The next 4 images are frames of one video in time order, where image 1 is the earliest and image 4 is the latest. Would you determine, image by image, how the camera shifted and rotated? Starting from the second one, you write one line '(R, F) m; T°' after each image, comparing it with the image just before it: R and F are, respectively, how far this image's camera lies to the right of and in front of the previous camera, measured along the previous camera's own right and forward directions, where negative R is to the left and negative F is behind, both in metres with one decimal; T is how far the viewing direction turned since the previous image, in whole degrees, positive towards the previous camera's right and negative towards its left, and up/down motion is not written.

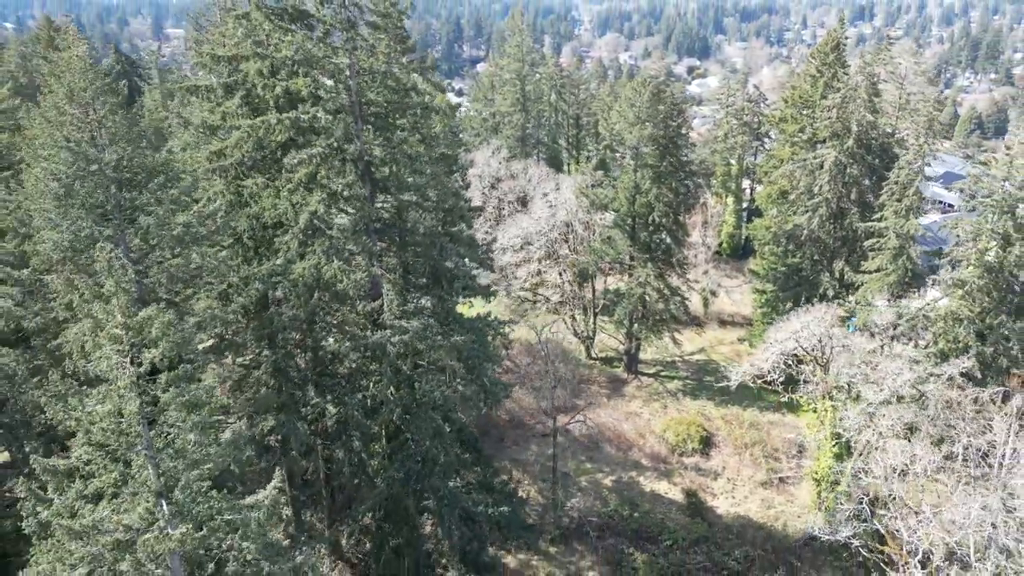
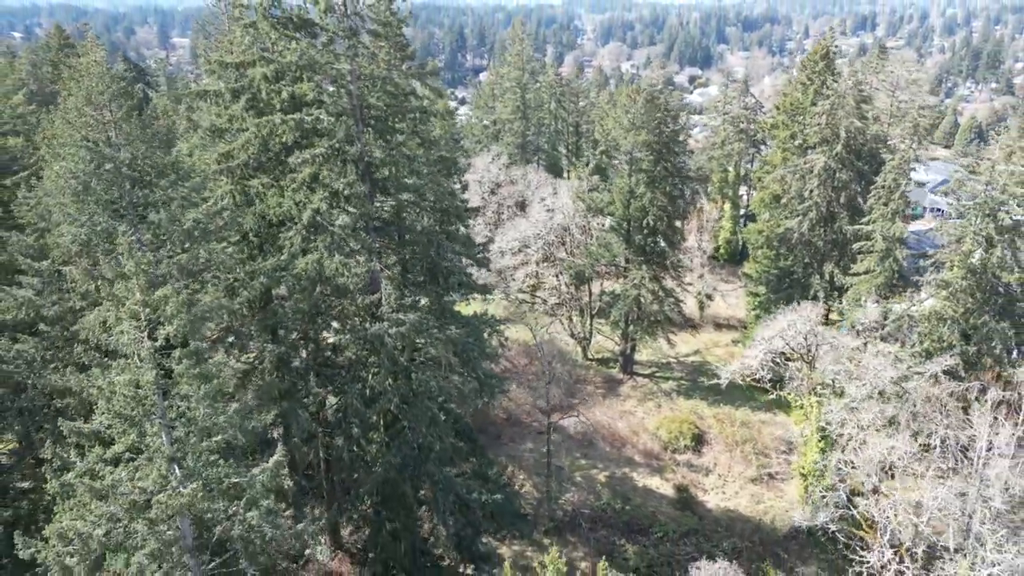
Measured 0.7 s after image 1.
(+0.2, -0.6) m; 0°
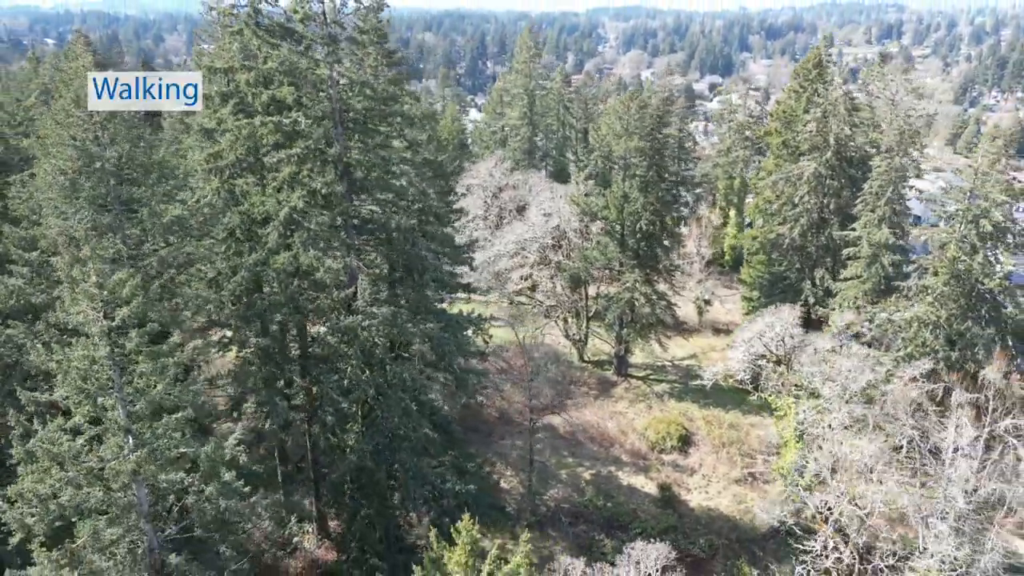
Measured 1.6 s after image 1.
(+0.9, -0.5) m; -2°
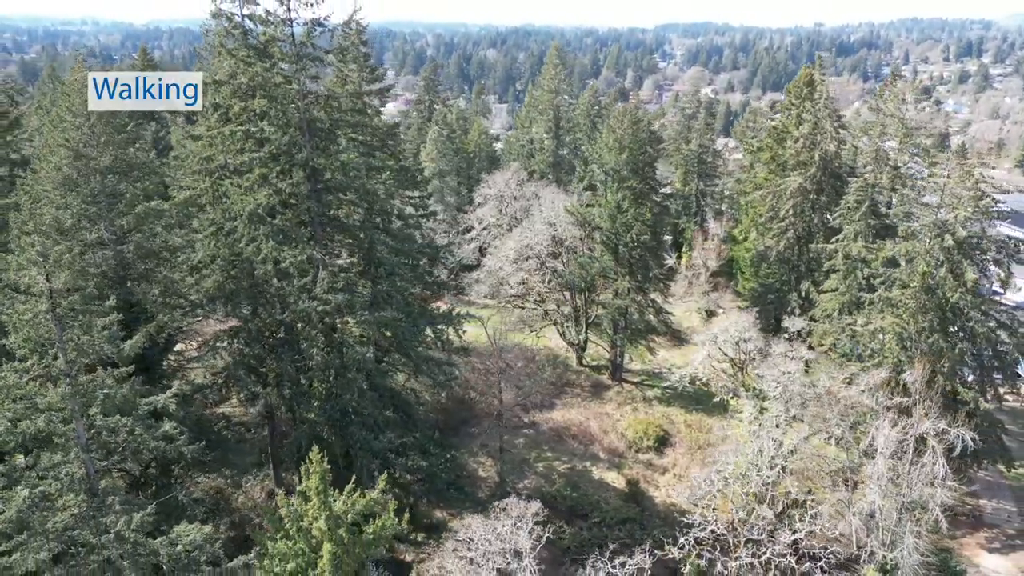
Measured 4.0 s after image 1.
(+2.4, -1.2) m; -5°
